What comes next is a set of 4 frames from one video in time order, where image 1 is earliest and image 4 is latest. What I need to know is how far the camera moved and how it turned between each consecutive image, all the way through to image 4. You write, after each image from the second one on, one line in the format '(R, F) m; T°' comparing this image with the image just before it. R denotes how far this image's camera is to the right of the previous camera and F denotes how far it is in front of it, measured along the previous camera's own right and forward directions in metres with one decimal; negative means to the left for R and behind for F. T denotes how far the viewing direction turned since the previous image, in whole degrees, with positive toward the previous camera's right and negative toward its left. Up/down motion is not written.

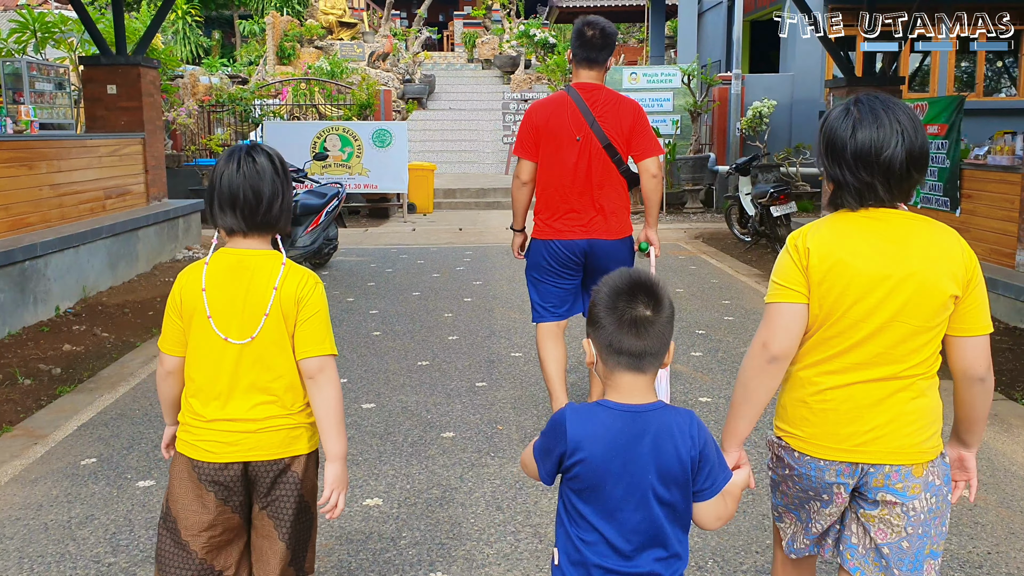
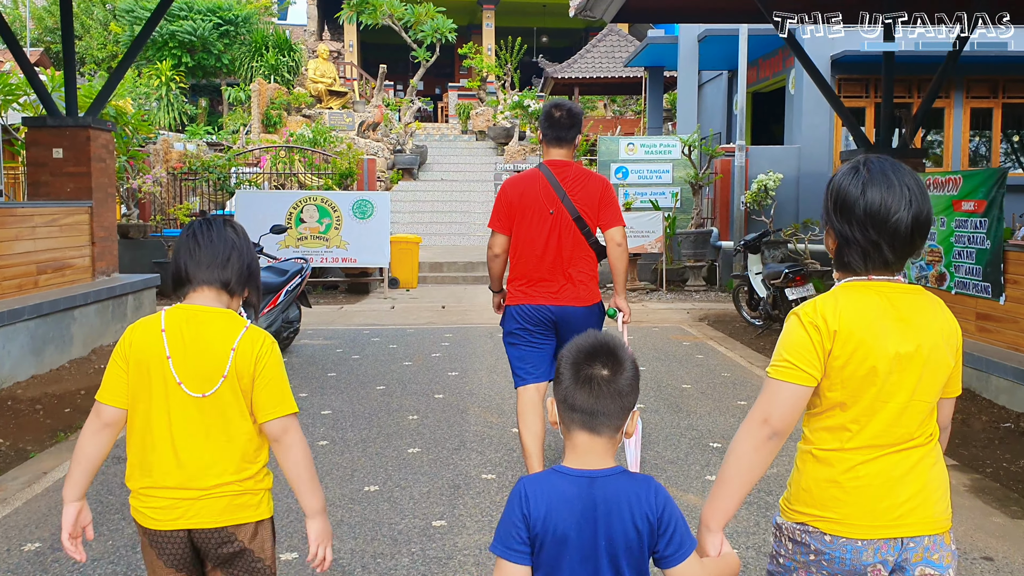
(+0.1, +0.8) m; 0°
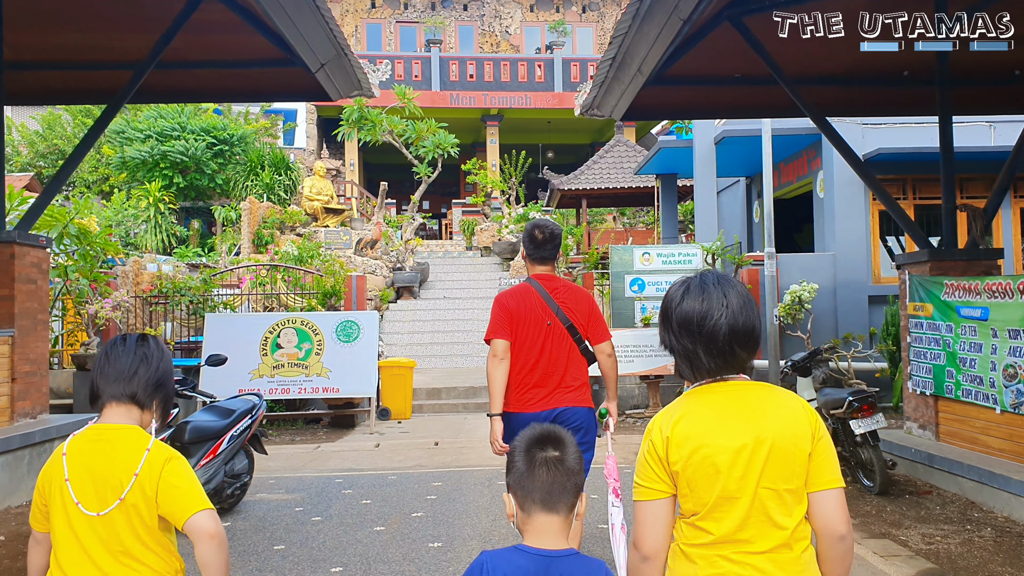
(+0.1, +1.2) m; -1°
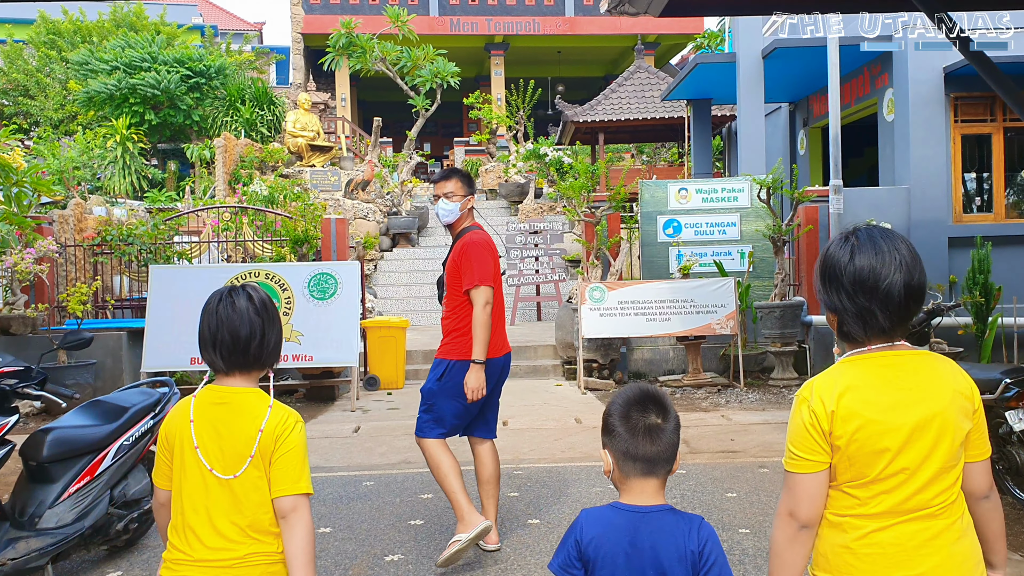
(0.0, +1.7) m; 0°
